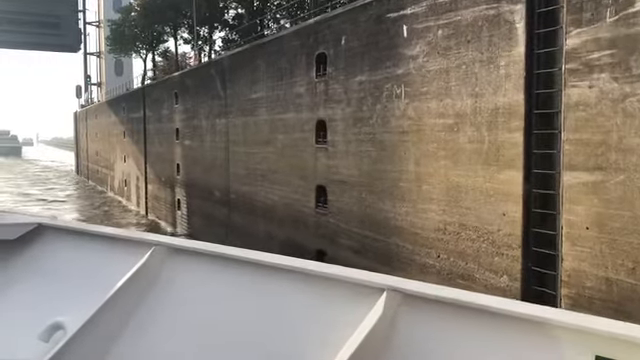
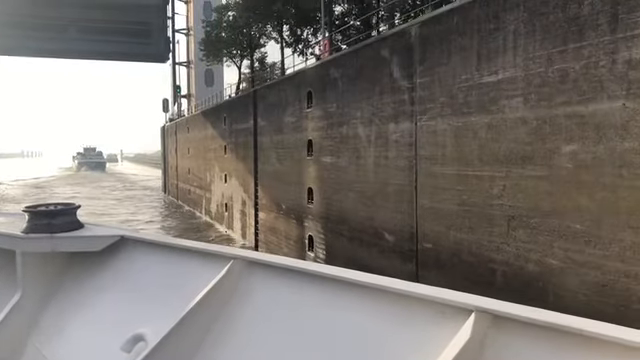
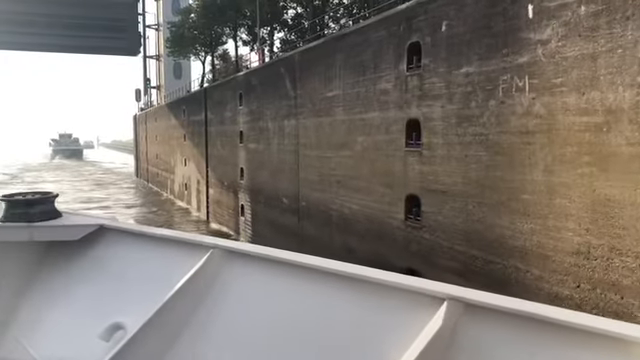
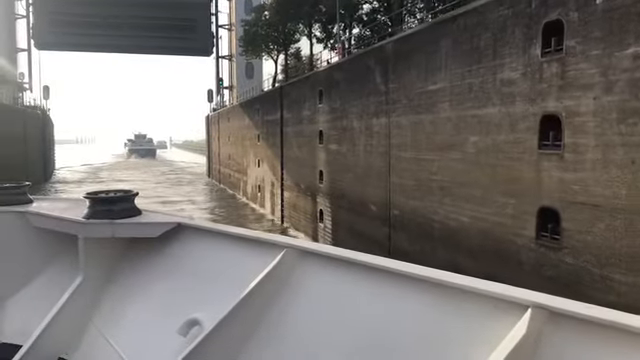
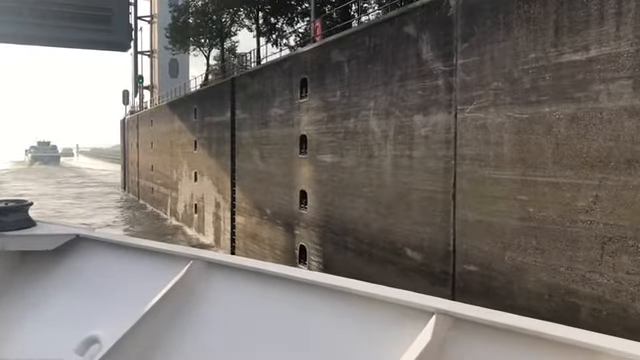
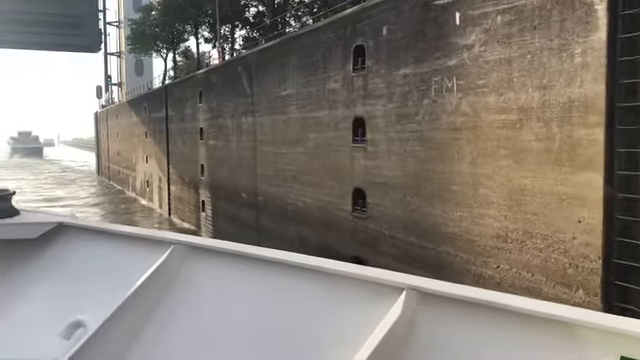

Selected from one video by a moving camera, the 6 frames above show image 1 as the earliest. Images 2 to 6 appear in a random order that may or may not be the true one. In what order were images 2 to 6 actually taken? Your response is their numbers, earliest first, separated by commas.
6, 3, 4, 2, 5
